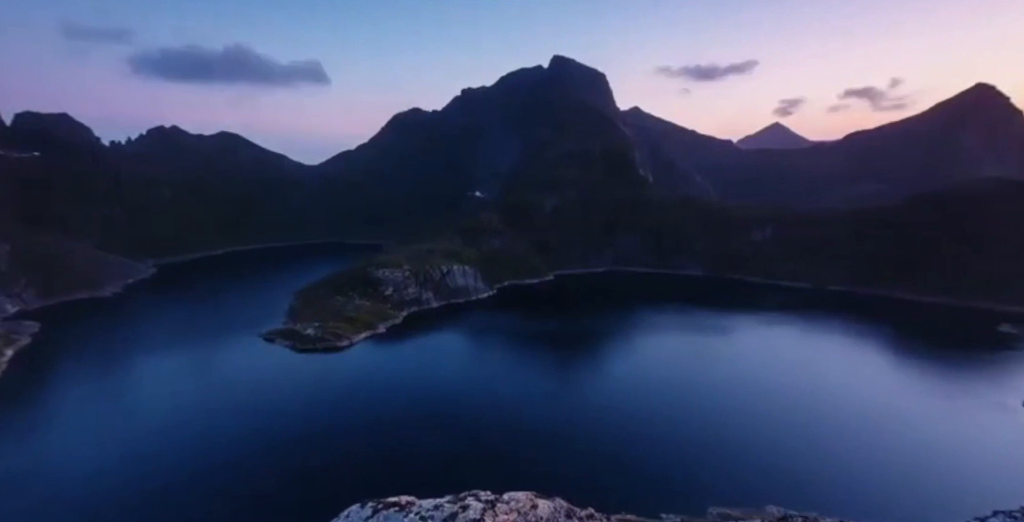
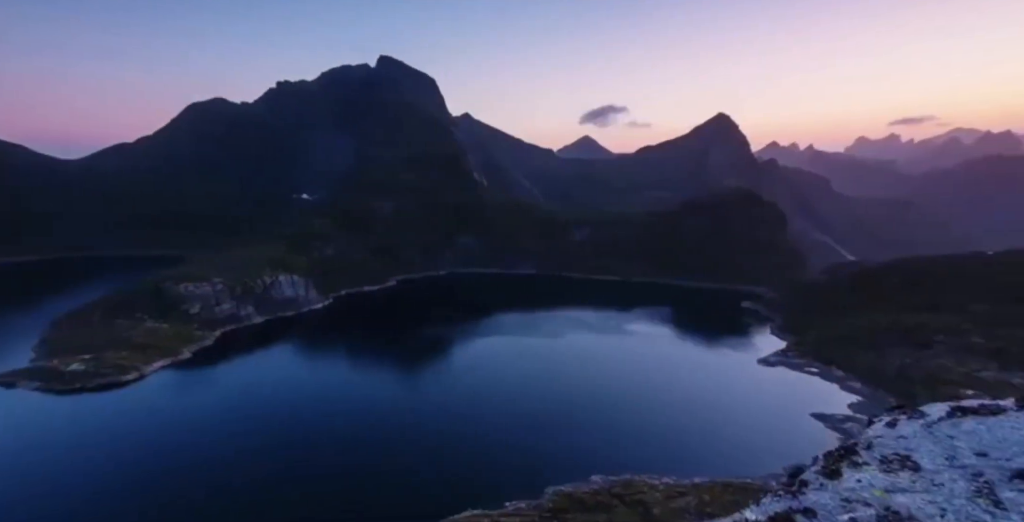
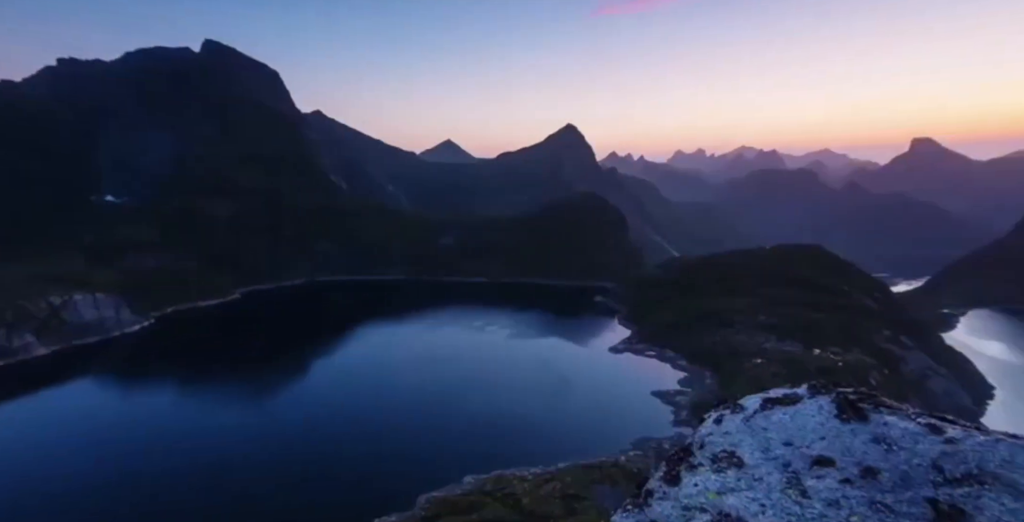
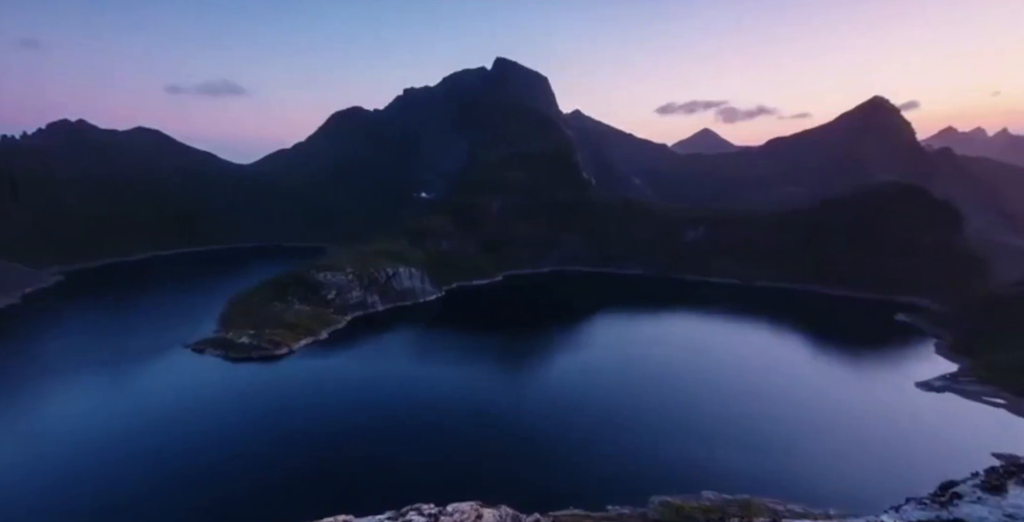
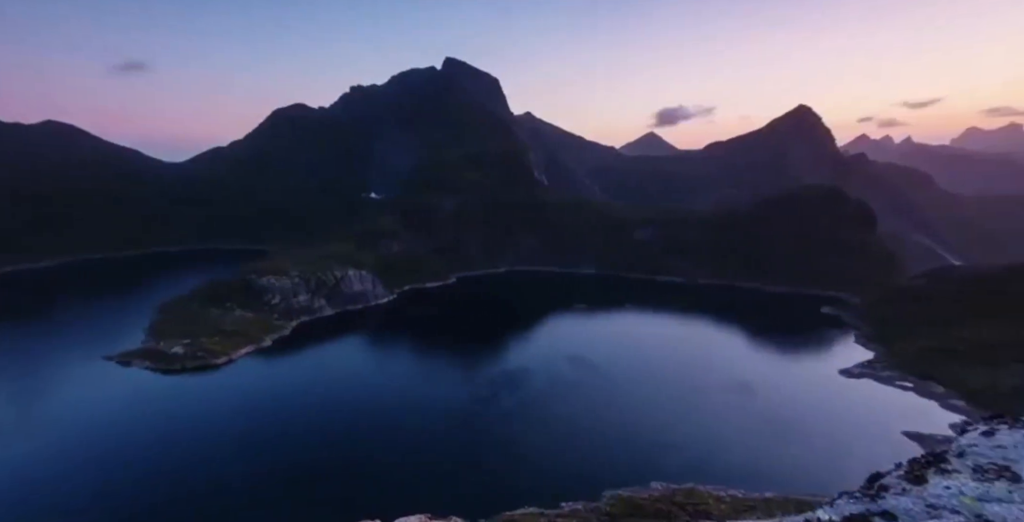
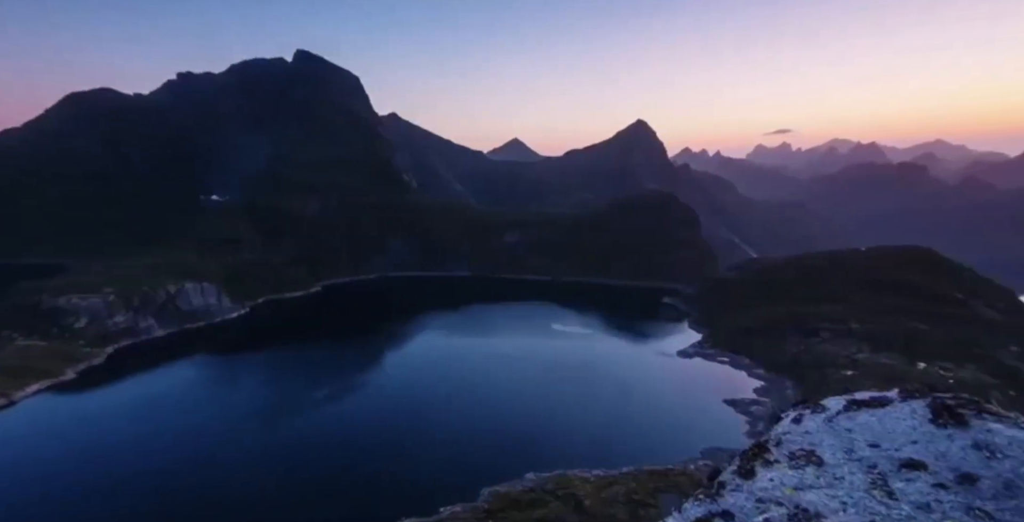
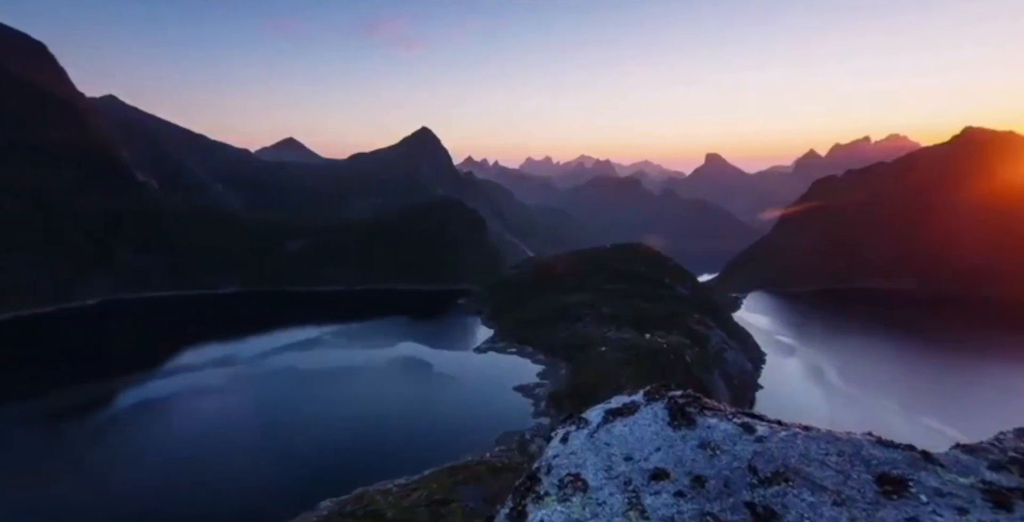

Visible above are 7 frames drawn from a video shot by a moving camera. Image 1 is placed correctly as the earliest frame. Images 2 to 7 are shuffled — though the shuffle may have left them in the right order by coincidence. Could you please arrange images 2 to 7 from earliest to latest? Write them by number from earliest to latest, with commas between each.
4, 5, 2, 6, 3, 7
